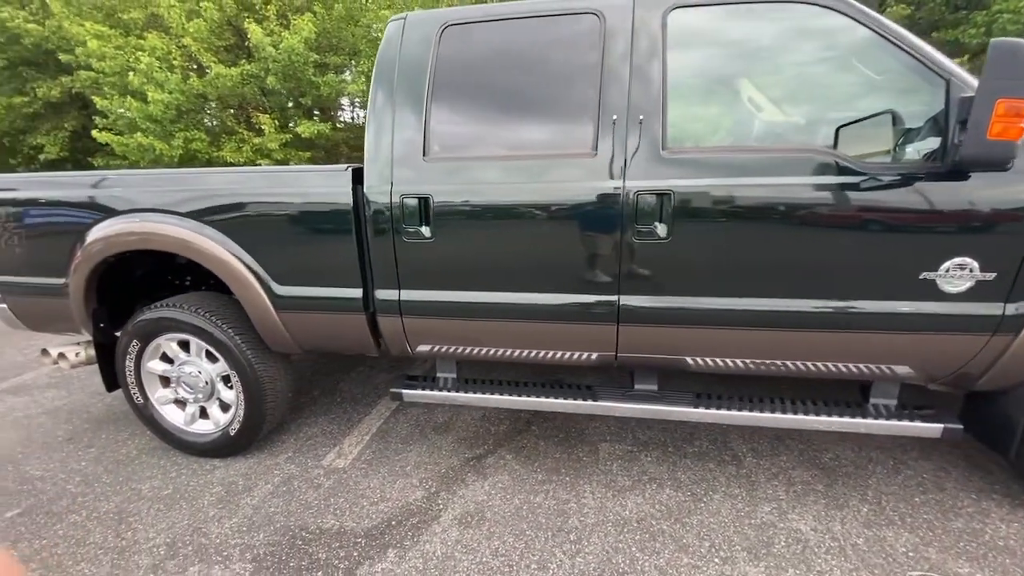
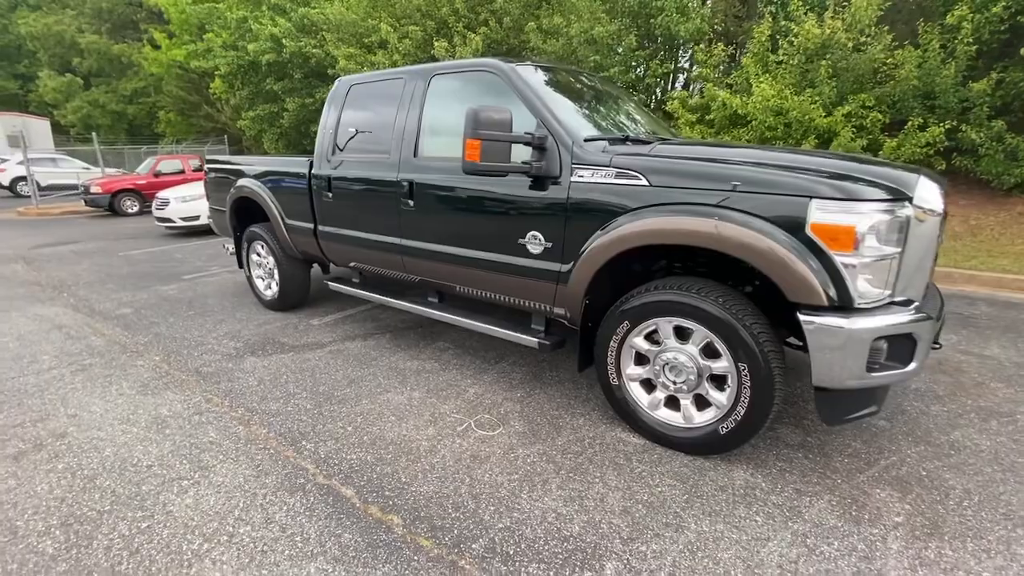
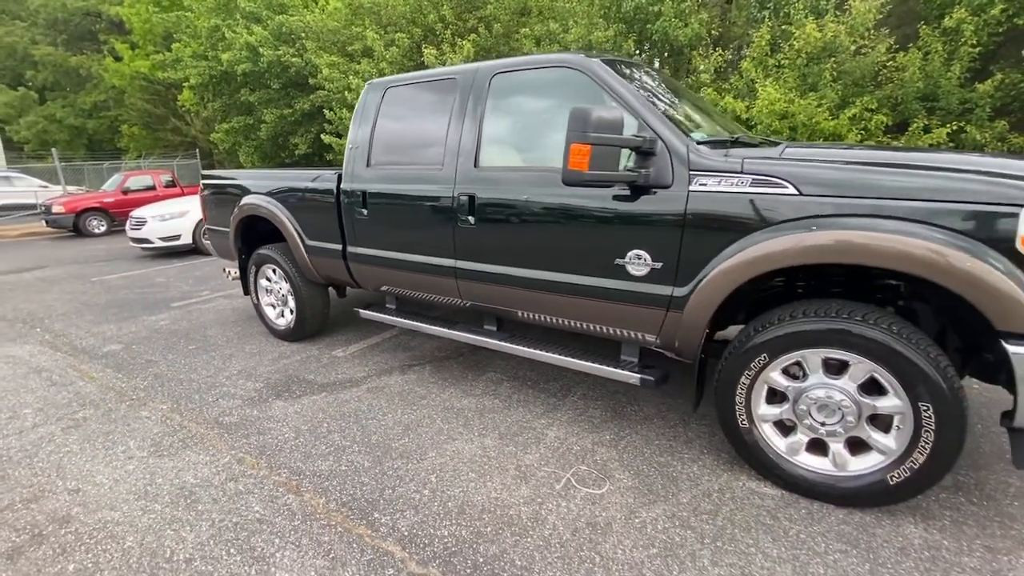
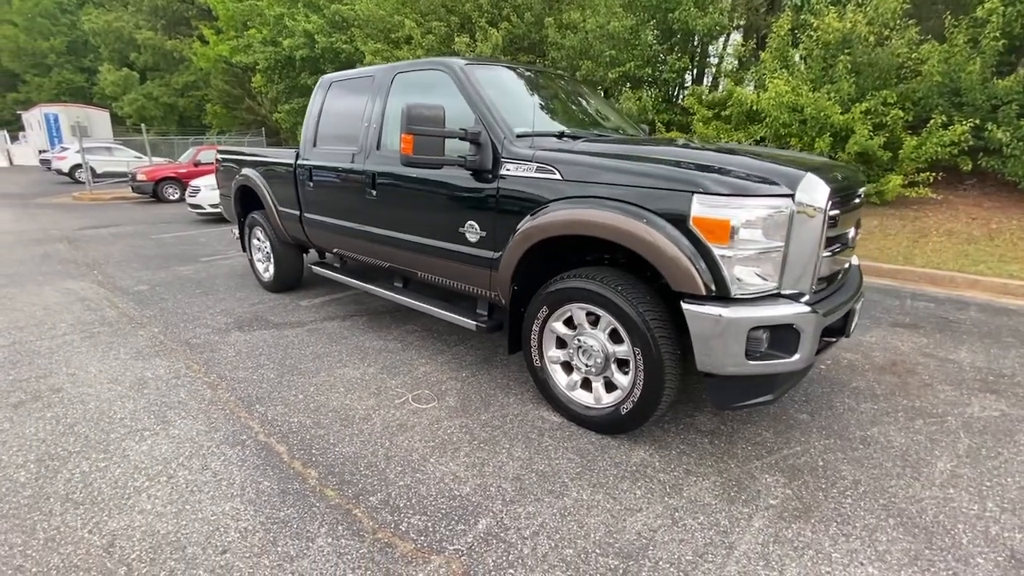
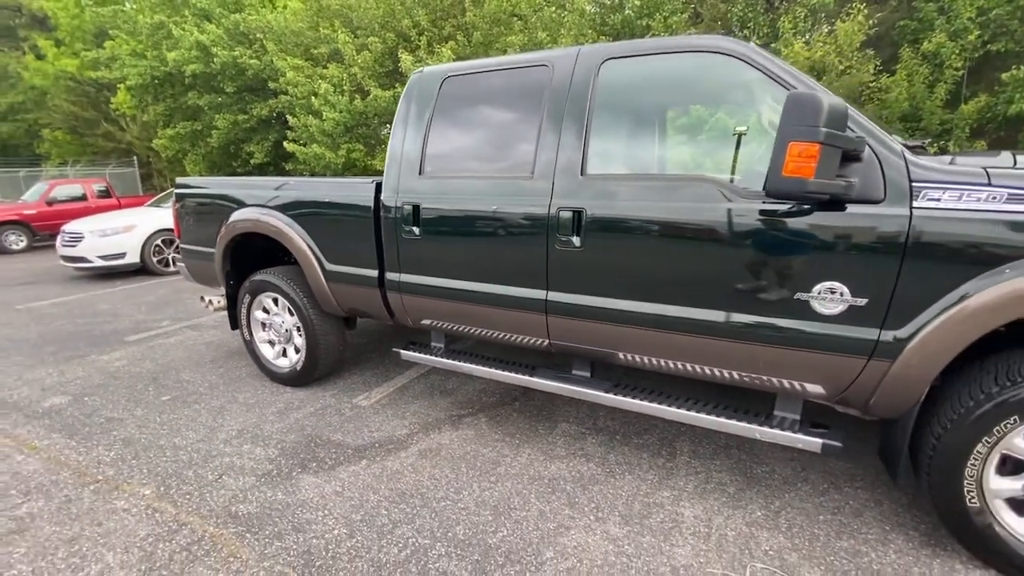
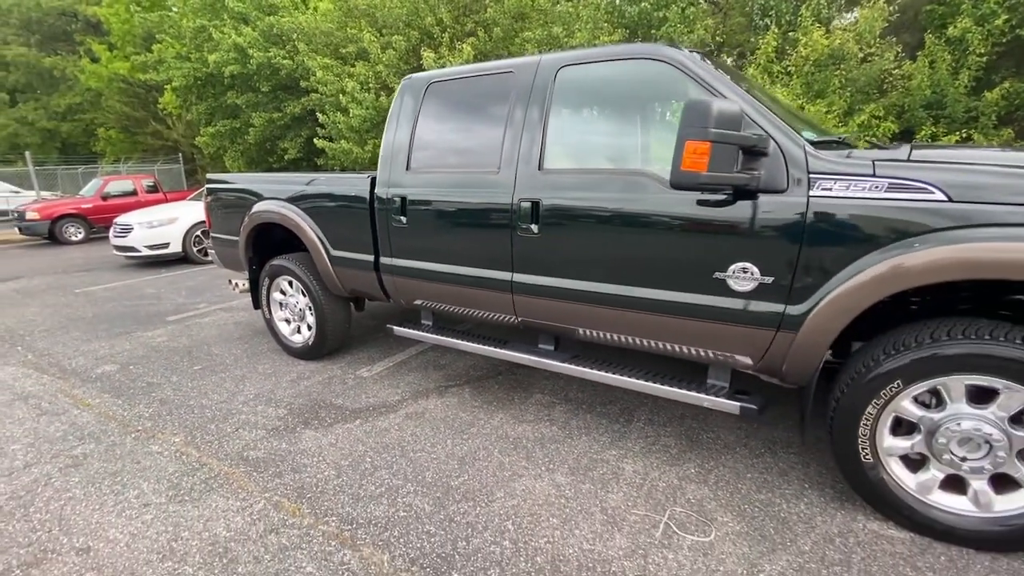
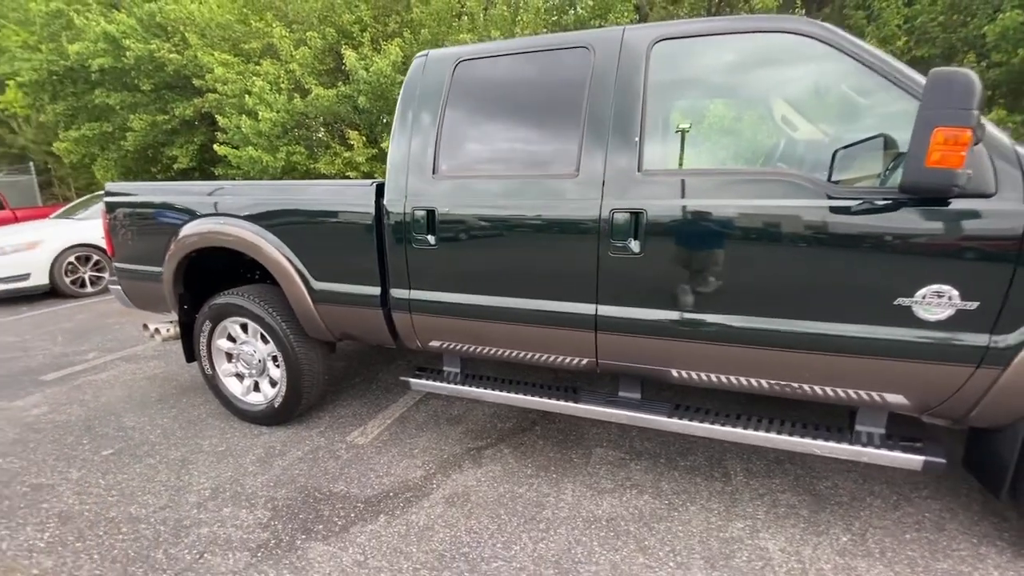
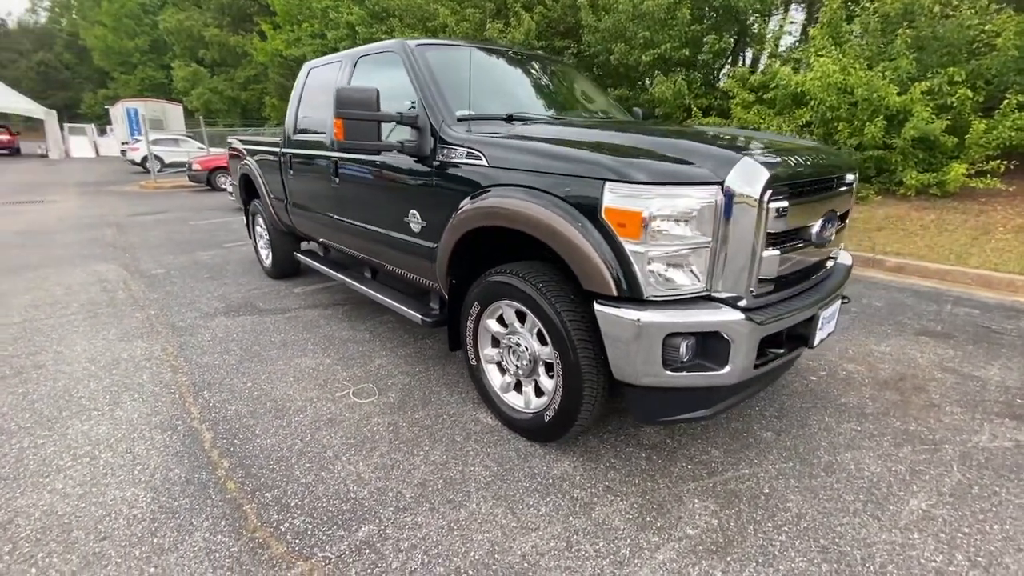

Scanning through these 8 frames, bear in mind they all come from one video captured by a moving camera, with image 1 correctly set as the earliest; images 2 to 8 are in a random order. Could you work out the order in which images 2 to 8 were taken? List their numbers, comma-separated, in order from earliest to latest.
7, 5, 6, 3, 2, 4, 8
